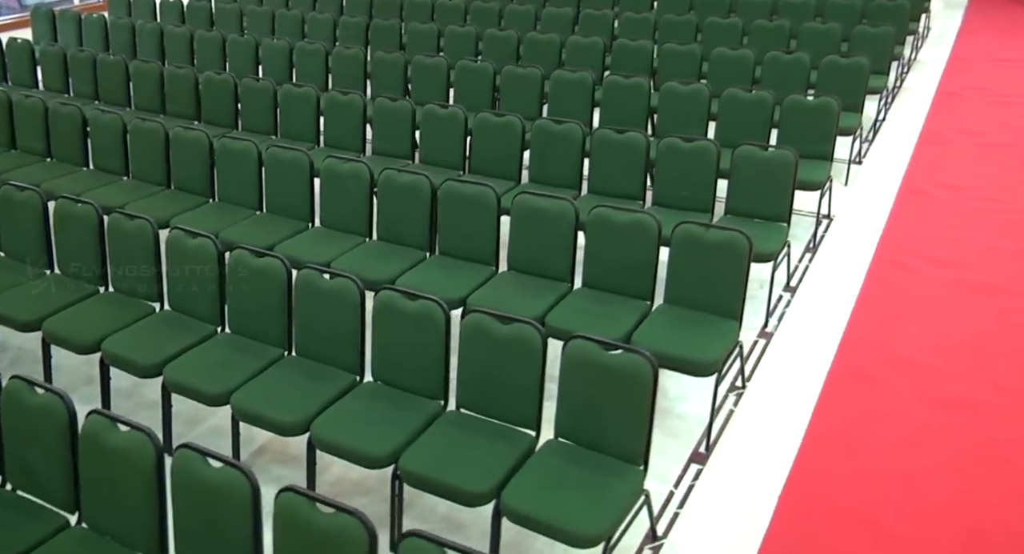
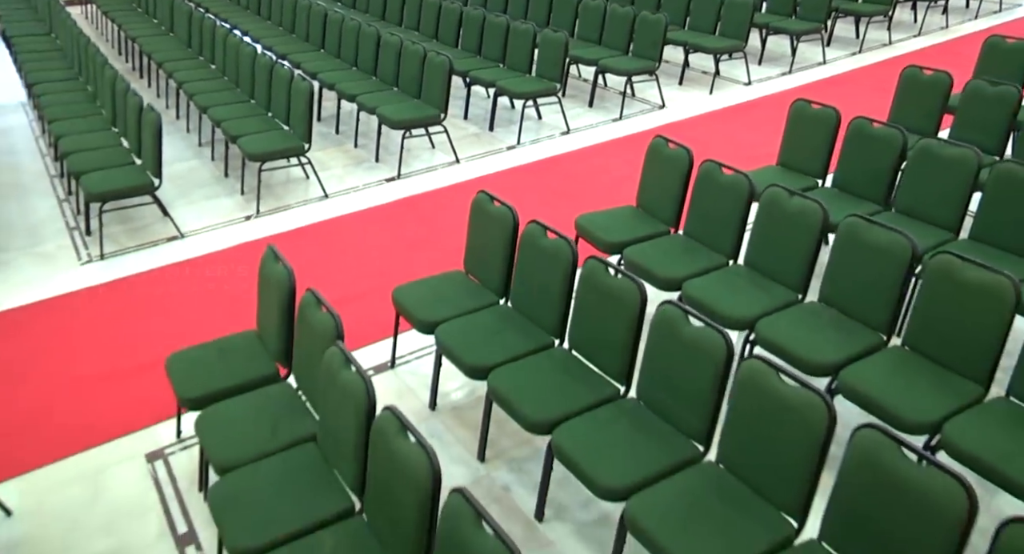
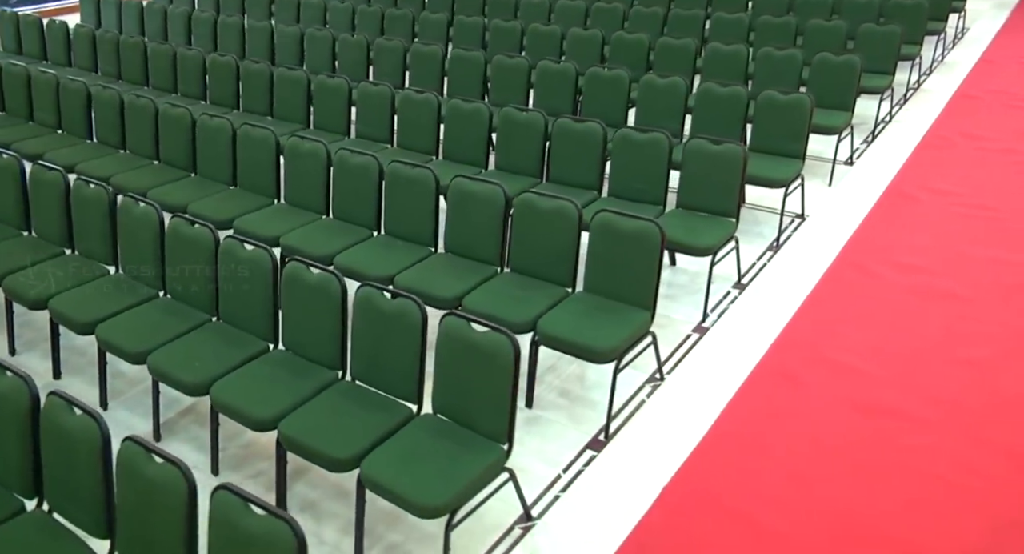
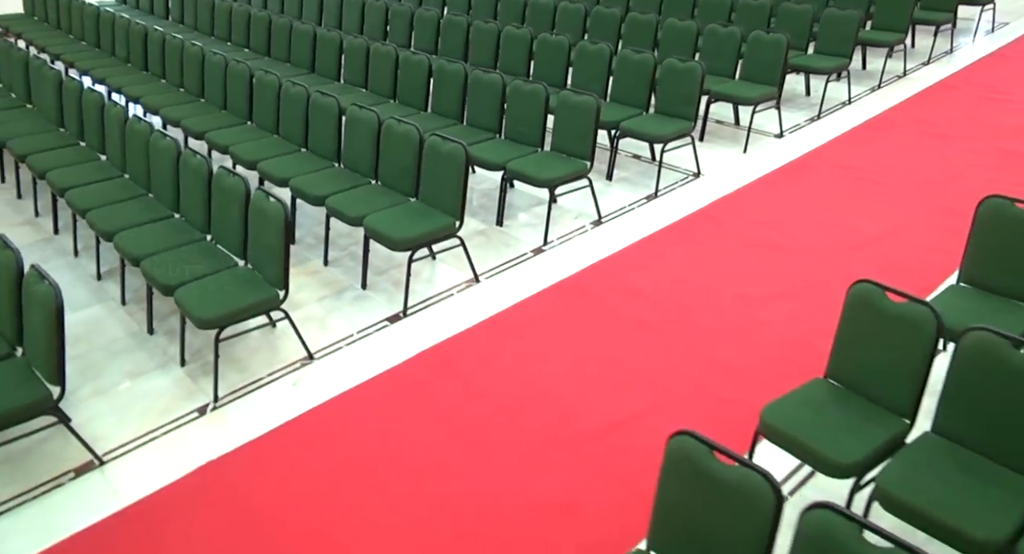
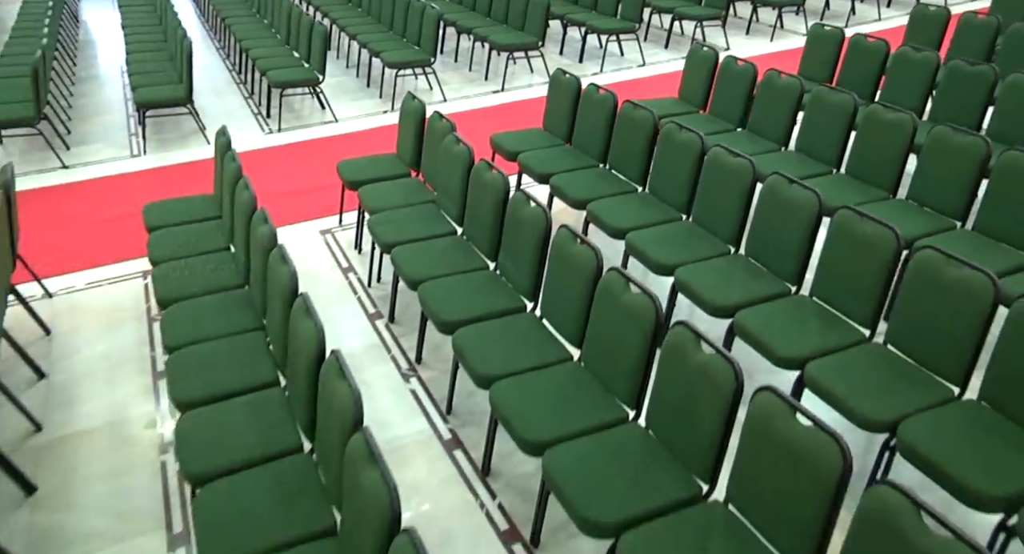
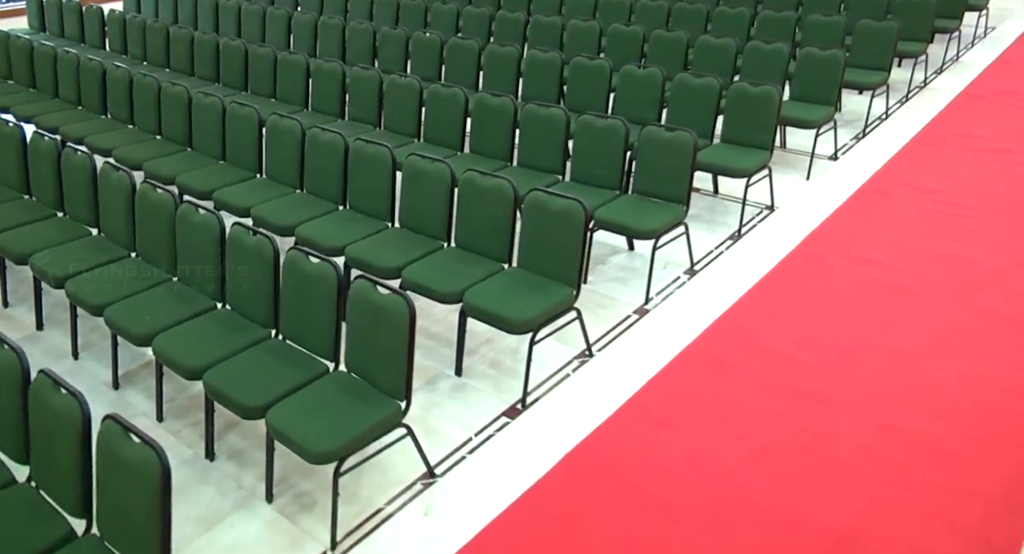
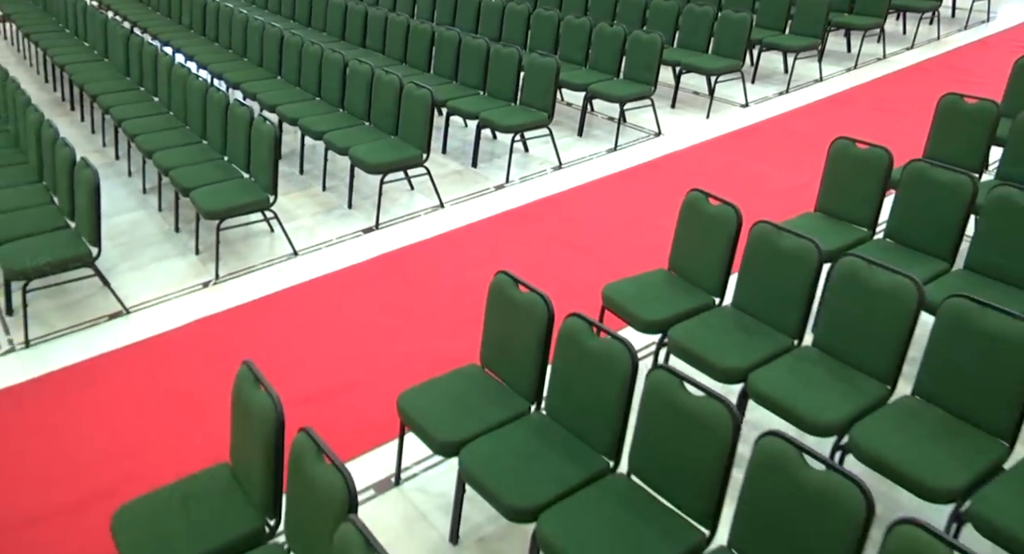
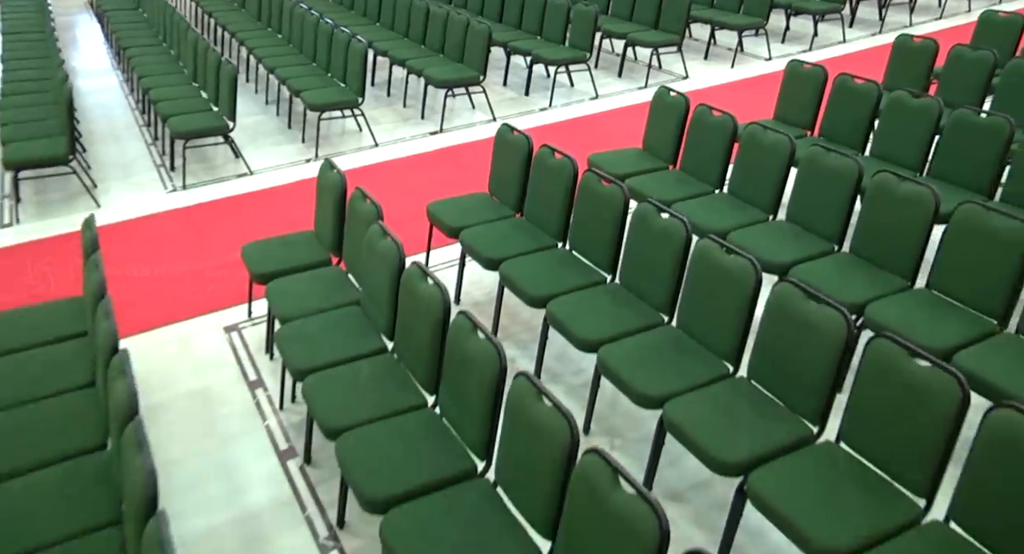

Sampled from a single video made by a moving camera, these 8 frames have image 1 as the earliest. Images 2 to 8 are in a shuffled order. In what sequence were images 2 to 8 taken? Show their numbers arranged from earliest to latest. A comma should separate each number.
3, 6, 4, 7, 2, 8, 5
